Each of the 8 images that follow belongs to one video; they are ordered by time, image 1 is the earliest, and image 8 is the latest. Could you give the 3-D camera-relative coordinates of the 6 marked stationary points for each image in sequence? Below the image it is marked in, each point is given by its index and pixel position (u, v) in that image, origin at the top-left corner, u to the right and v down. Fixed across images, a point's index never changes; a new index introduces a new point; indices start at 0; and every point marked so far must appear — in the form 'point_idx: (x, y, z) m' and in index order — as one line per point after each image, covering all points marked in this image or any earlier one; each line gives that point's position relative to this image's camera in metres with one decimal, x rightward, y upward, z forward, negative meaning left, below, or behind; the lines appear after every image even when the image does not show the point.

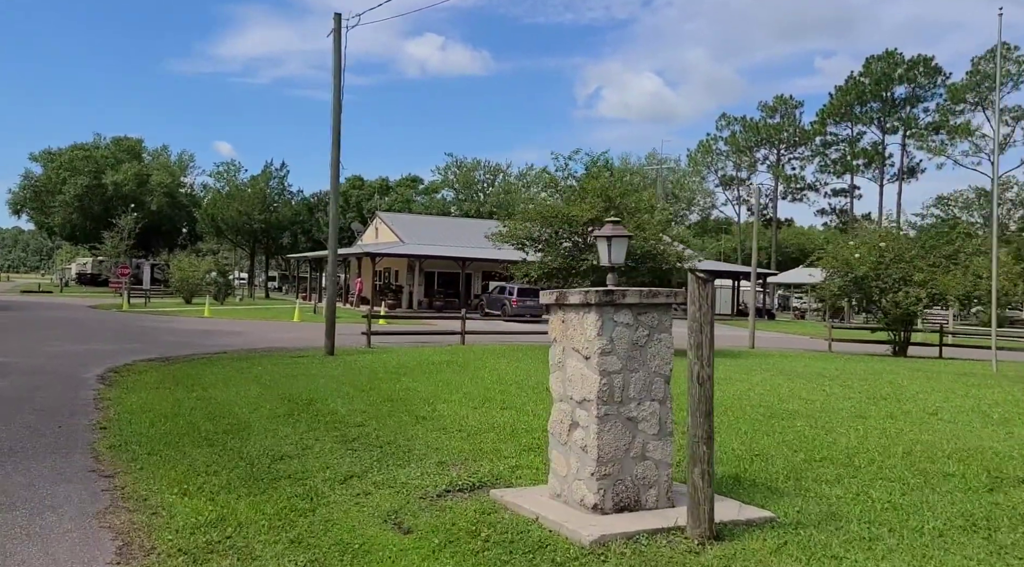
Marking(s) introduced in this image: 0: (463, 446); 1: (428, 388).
0: (-0.4, -1.4, +7.0) m
1: (-1.0, -1.3, +10.1) m
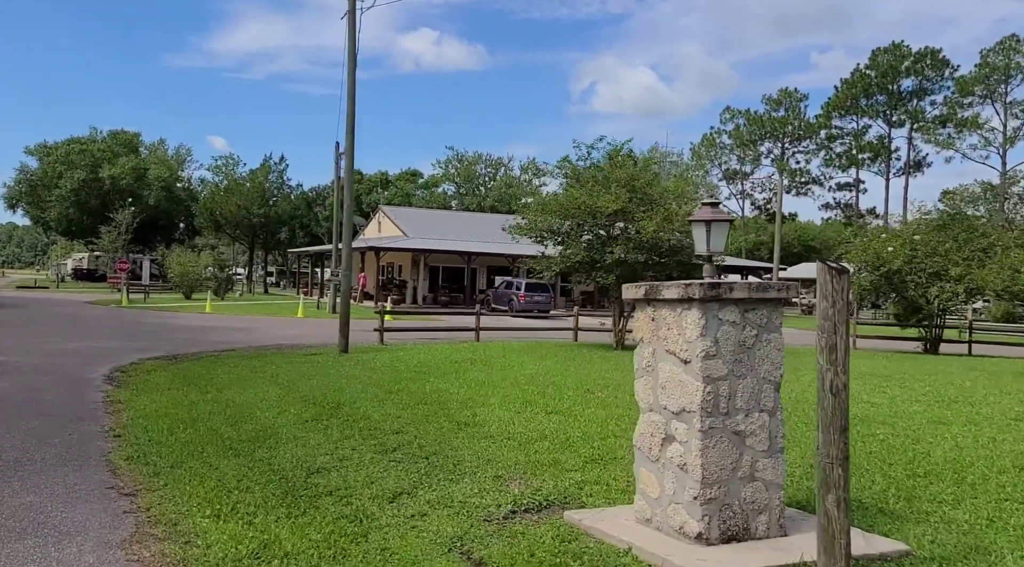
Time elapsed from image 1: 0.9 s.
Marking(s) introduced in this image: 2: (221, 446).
0: (0.0, -1.4, +6.3) m
1: (-0.6, -1.3, +9.4) m
2: (-2.5, -1.4, +6.8) m
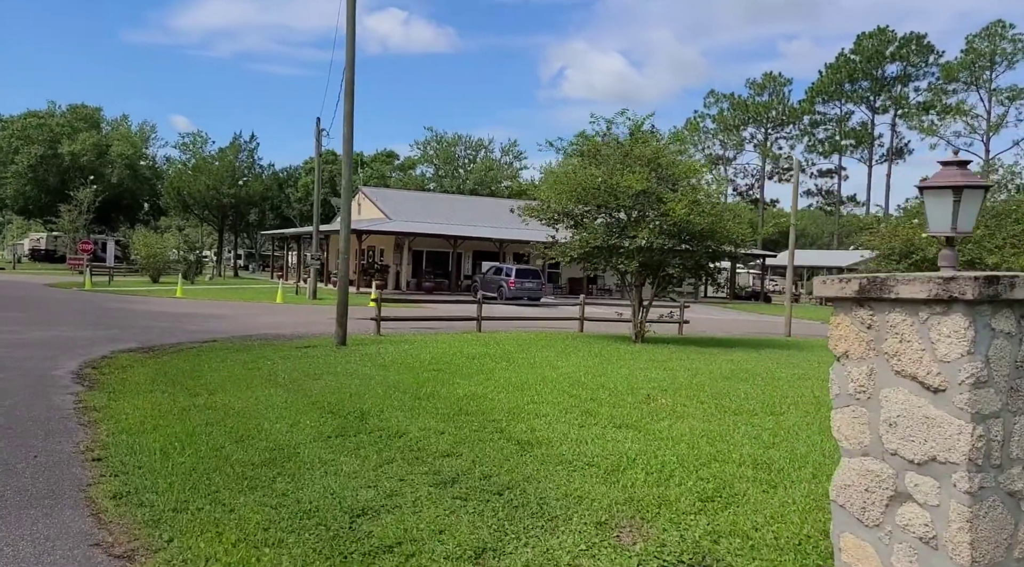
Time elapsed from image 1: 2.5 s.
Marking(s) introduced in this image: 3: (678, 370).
0: (+0.6, -1.3, +5.0) m
1: (-0.1, -1.1, +8.1) m
2: (-1.9, -1.3, +5.4) m
3: (+2.2, -1.1, +10.2) m
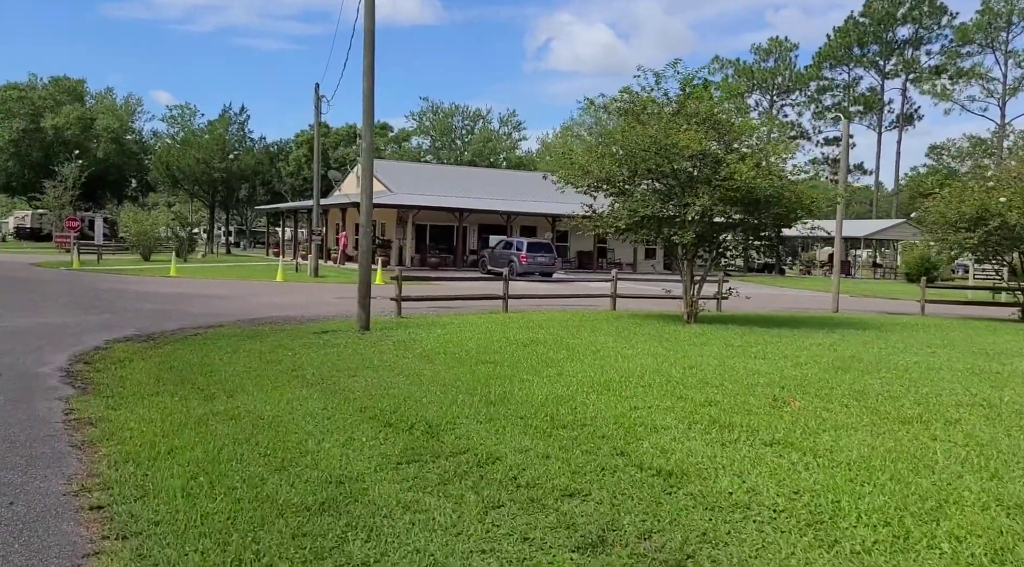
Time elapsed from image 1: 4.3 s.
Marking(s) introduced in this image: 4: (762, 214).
0: (+1.4, -1.2, +3.5) m
1: (+0.7, -0.9, +6.6) m
2: (-1.1, -1.2, +3.9) m
3: (+2.9, -0.8, +8.7) m
4: (+4.2, +1.1, +13.1) m
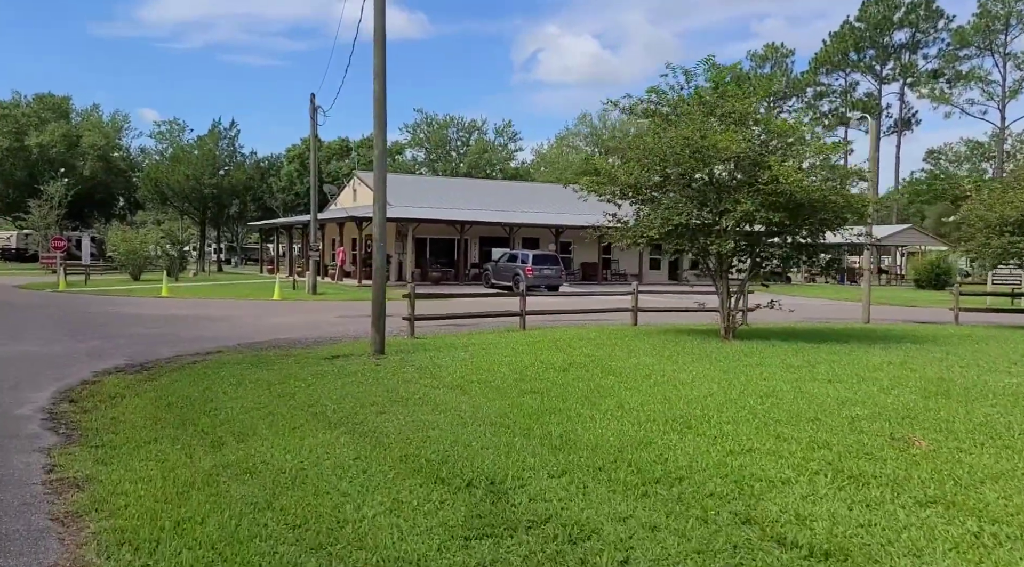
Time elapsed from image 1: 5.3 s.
0: (+1.9, -1.3, +2.5) m
1: (+1.1, -1.1, +5.5) m
2: (-0.6, -1.4, +2.8) m
3: (+3.4, -1.0, +7.7) m
4: (+4.6, +1.0, +12.2) m
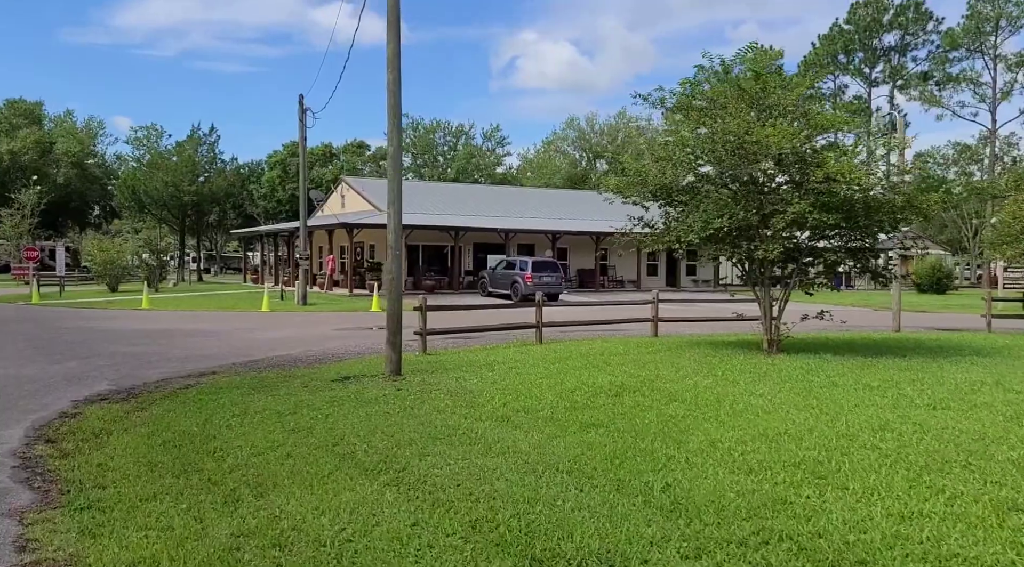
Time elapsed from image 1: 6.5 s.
0: (+2.6, -1.4, +1.4) m
1: (+1.7, -1.2, +4.4) m
2: (0.0, -1.5, +1.7) m
3: (+3.9, -1.1, +6.7) m
4: (+4.9, +0.8, +11.2) m
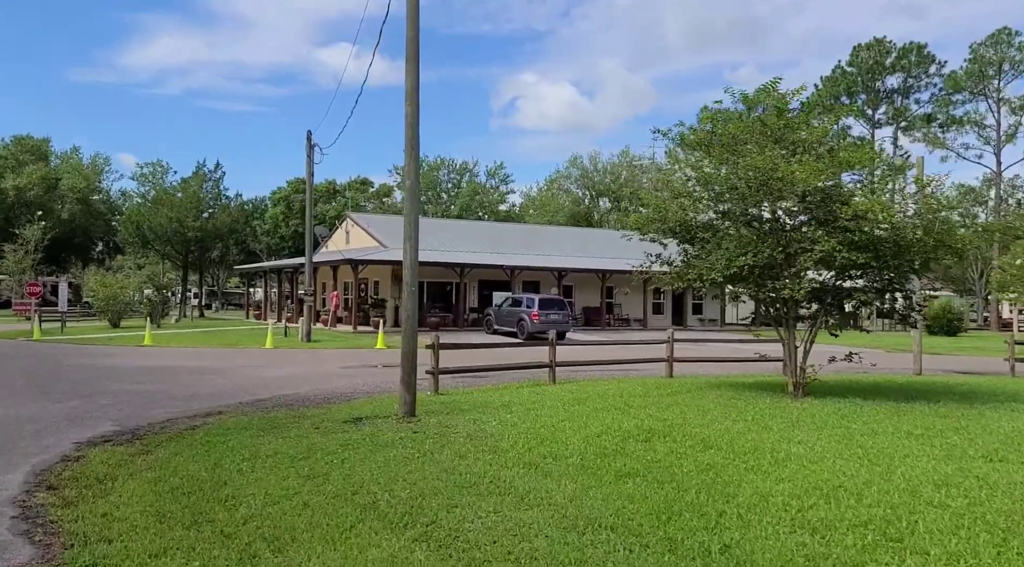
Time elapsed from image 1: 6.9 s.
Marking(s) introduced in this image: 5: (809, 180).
0: (+2.8, -1.4, +1.0) m
1: (+1.9, -1.4, +4.1) m
2: (+0.3, -1.5, +1.3) m
3: (+4.1, -1.4, +6.3) m
4: (+5.2, +0.3, +10.9) m
5: (+3.9, +1.3, +10.6) m
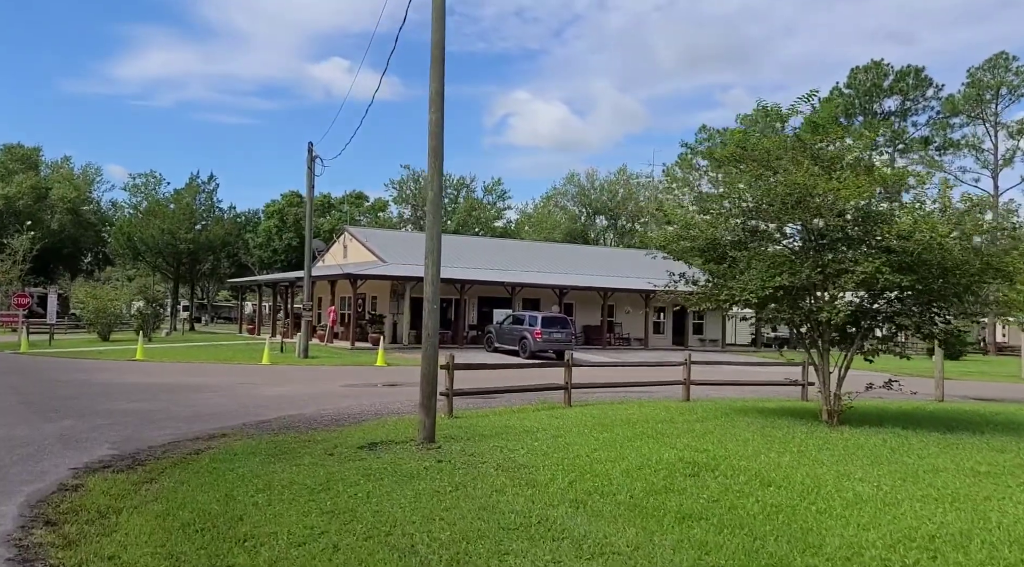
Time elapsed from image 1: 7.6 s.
0: (+3.2, -1.5, +0.5) m
1: (+2.3, -1.5, +3.5) m
2: (+0.7, -1.6, +0.7) m
3: (+4.5, -1.6, +5.8) m
4: (+5.5, 0.0, +10.4) m
5: (+4.2, +1.0, +10.1) m
